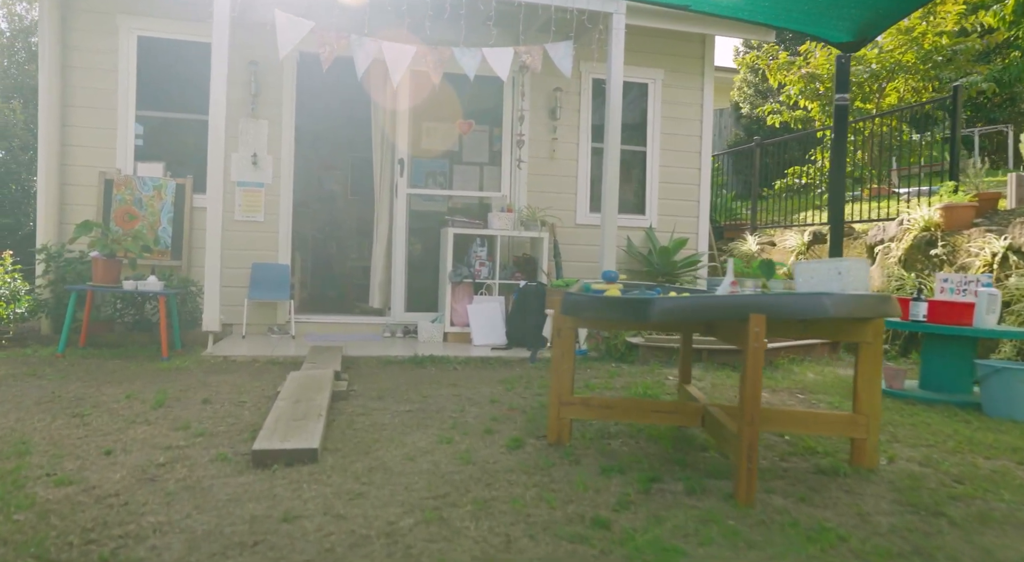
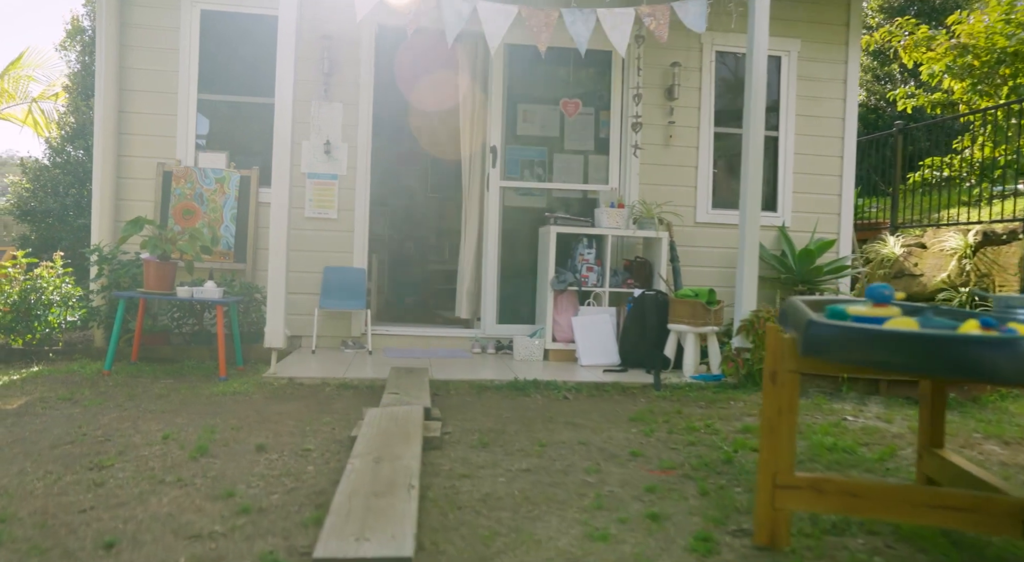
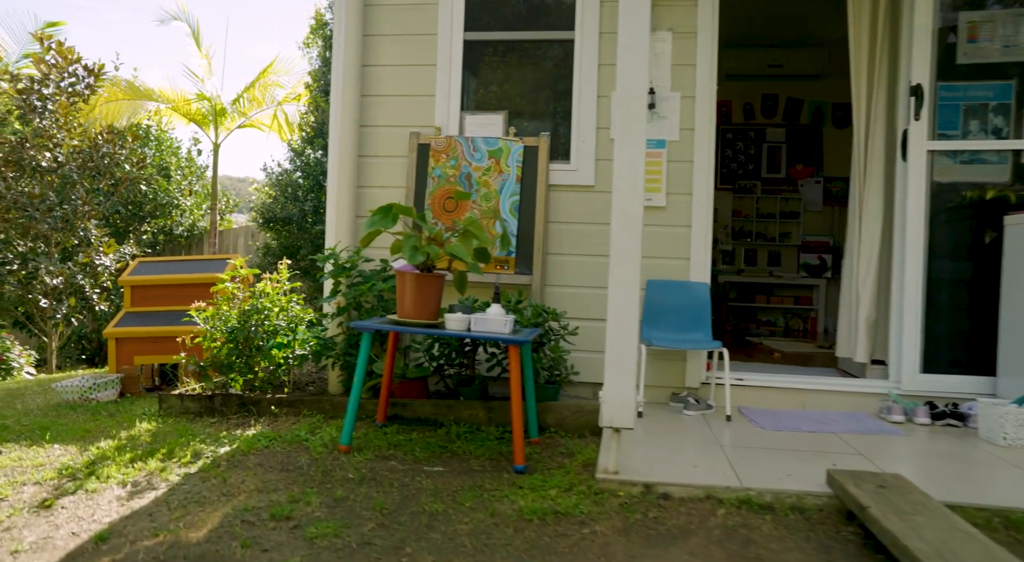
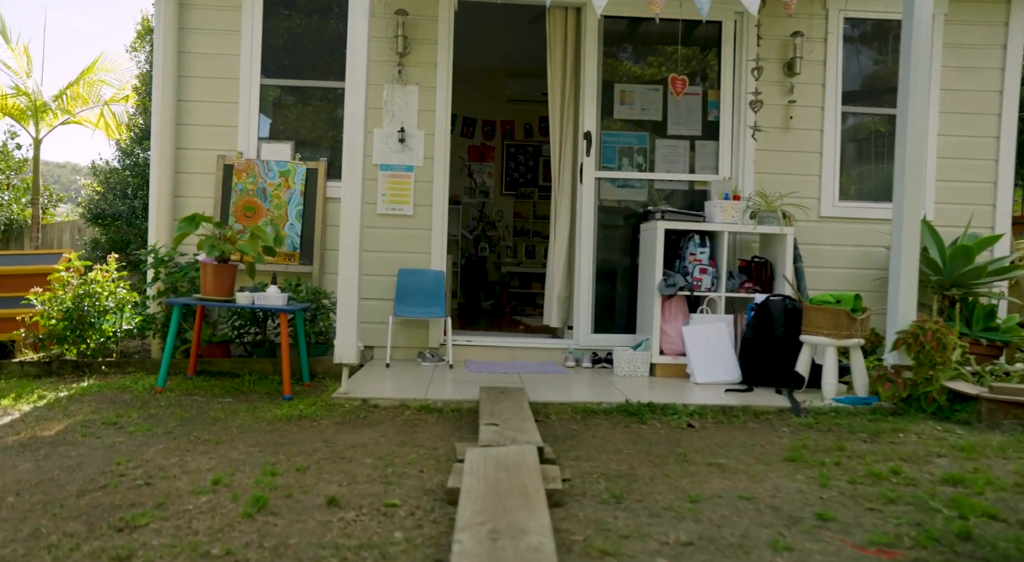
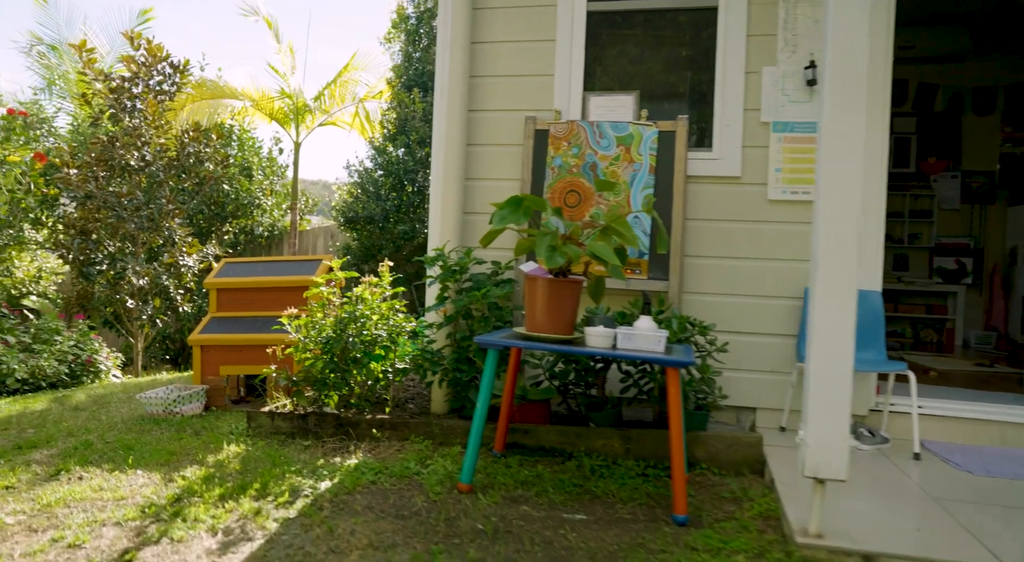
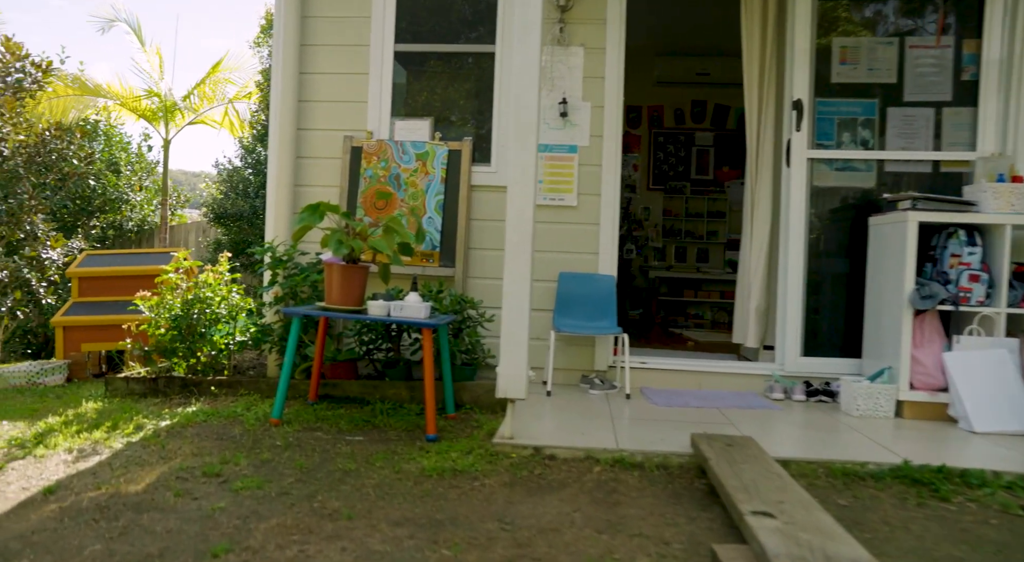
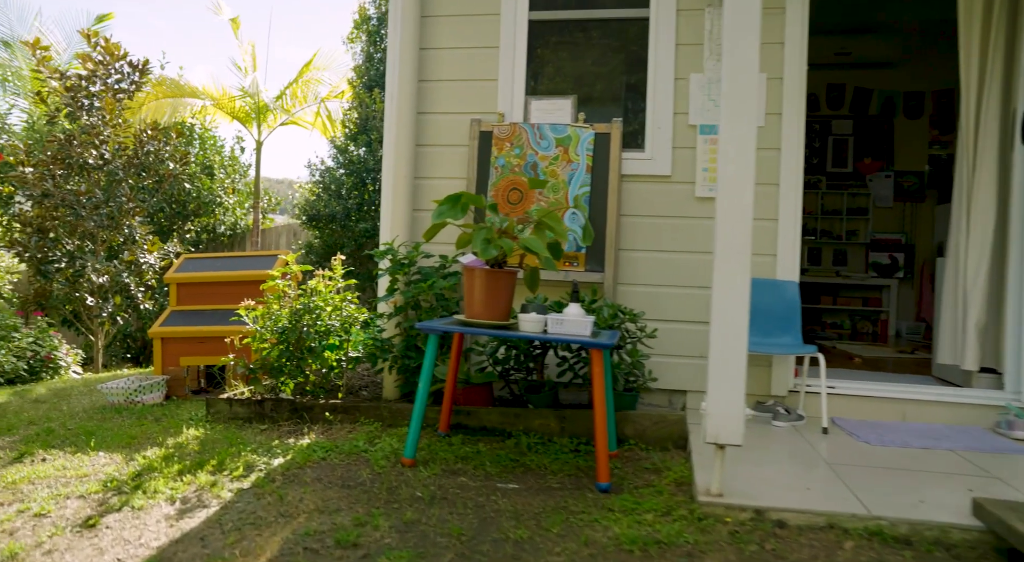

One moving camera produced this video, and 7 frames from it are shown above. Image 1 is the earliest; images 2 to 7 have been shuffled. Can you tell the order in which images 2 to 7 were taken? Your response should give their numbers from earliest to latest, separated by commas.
2, 4, 6, 3, 7, 5
